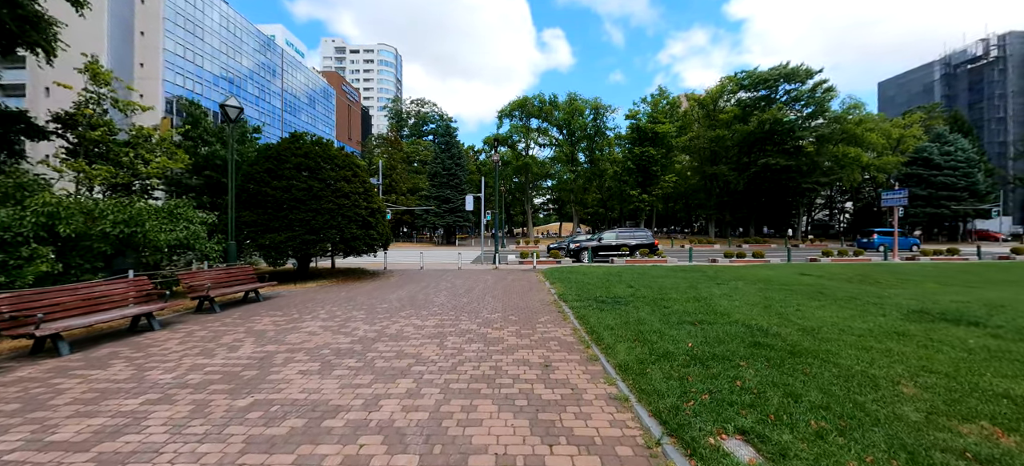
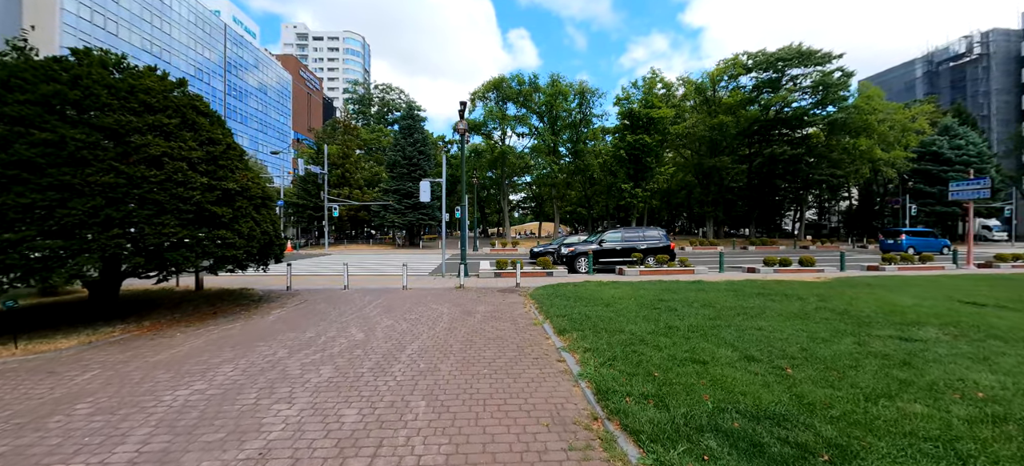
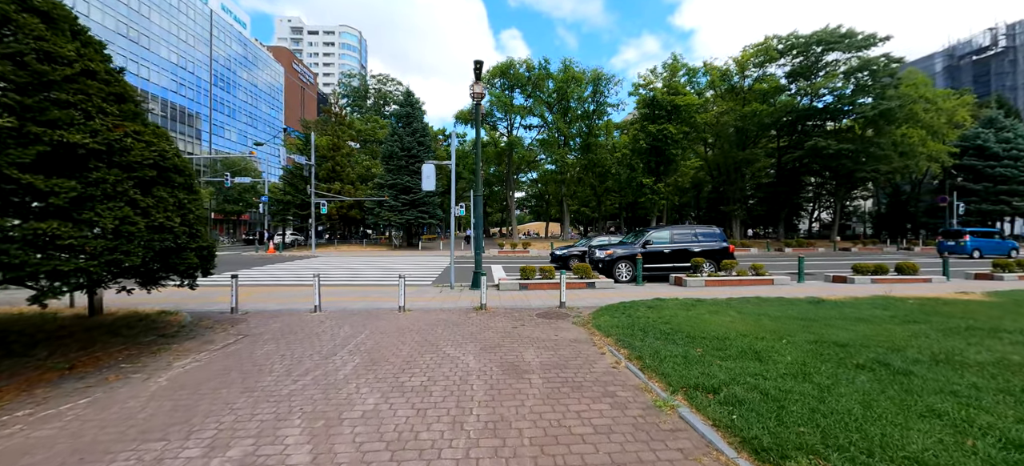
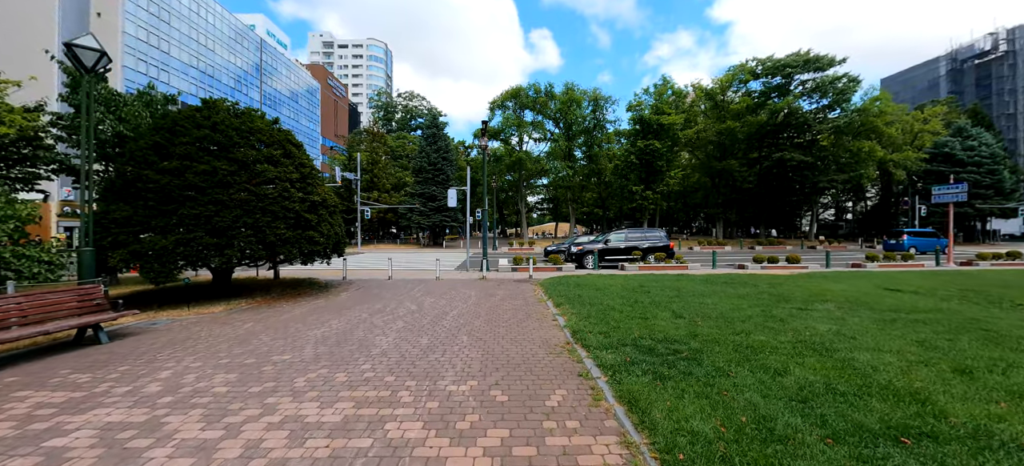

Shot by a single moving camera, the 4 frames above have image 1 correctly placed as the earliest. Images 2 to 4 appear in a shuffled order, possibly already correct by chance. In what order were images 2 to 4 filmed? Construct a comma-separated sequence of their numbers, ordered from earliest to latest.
4, 2, 3
